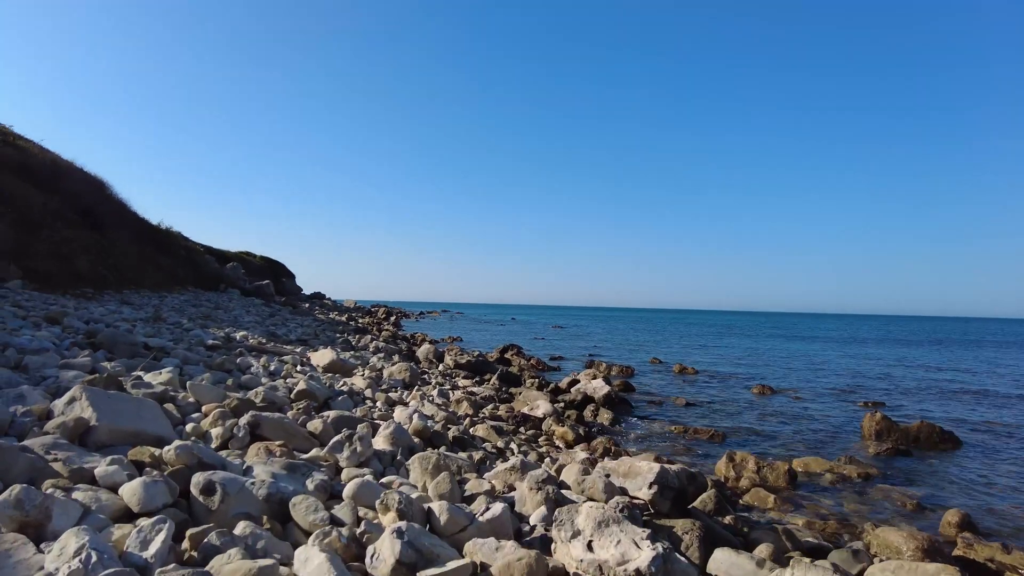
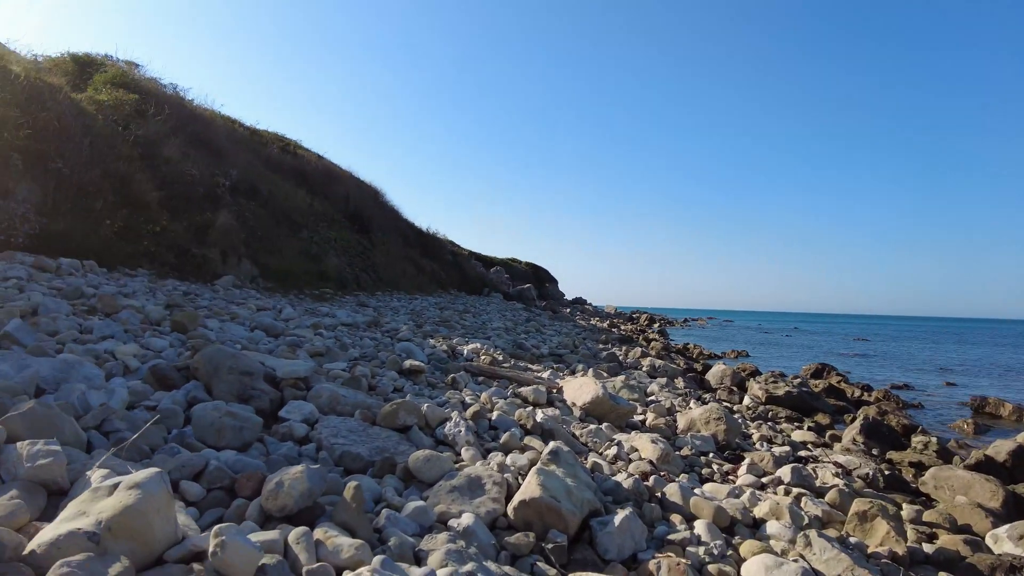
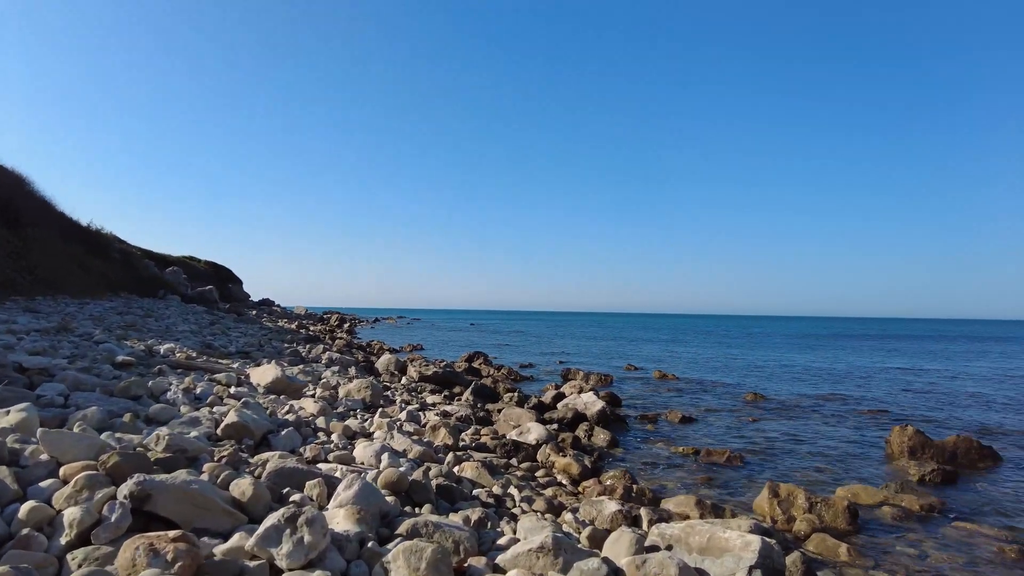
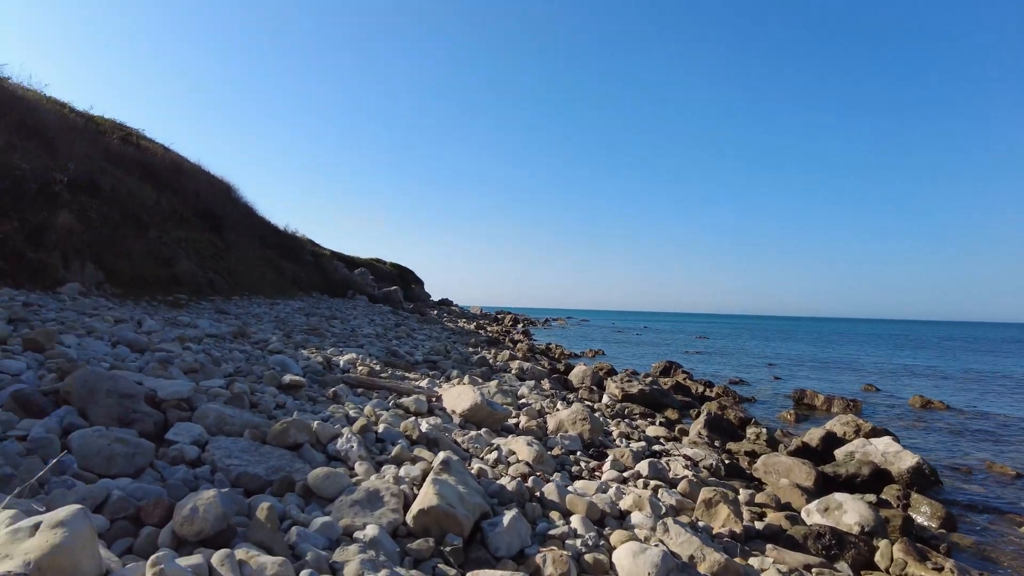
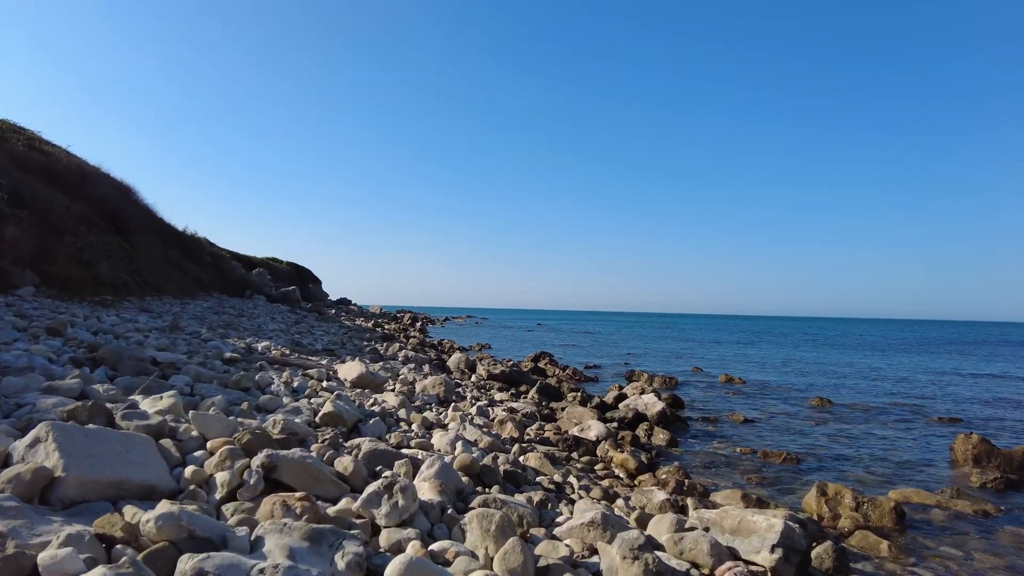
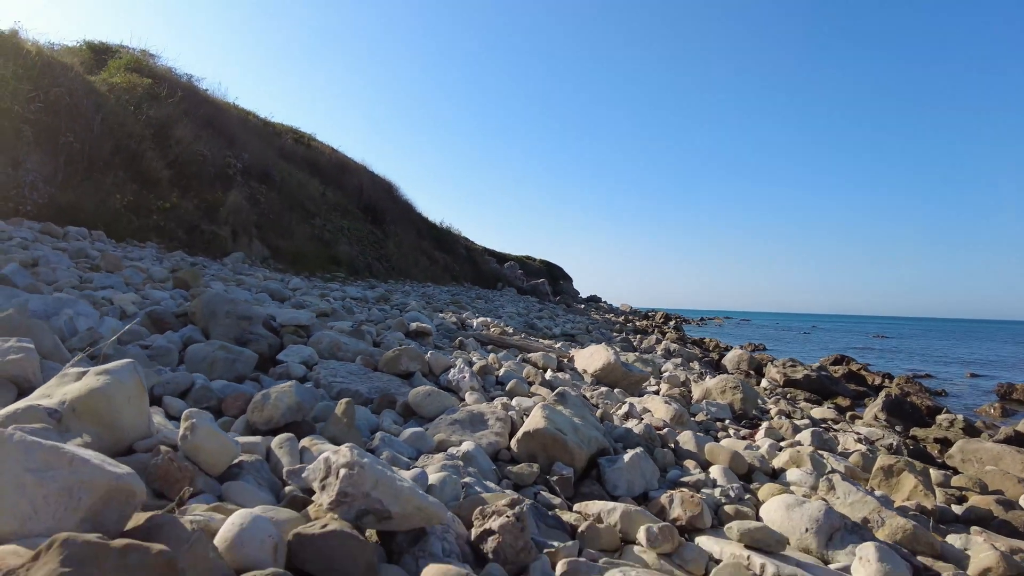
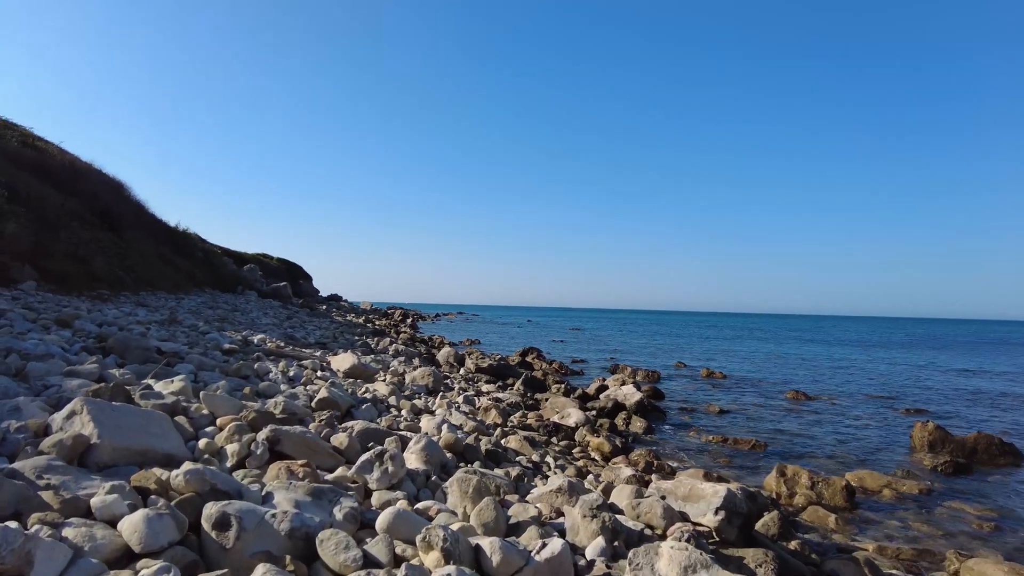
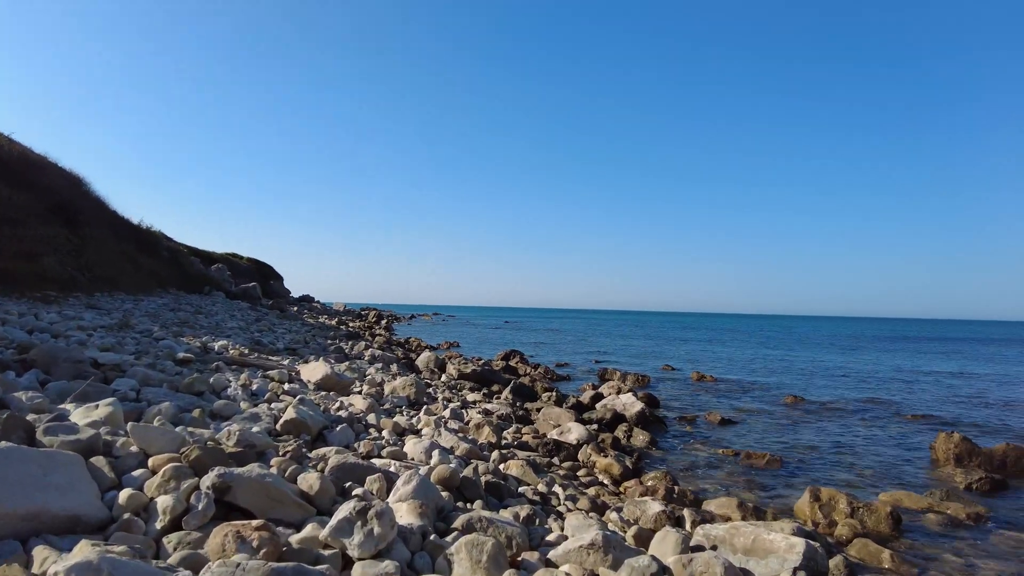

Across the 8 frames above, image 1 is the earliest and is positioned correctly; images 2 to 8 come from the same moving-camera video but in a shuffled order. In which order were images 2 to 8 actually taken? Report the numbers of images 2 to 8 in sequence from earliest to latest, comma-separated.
7, 5, 8, 3, 4, 2, 6
